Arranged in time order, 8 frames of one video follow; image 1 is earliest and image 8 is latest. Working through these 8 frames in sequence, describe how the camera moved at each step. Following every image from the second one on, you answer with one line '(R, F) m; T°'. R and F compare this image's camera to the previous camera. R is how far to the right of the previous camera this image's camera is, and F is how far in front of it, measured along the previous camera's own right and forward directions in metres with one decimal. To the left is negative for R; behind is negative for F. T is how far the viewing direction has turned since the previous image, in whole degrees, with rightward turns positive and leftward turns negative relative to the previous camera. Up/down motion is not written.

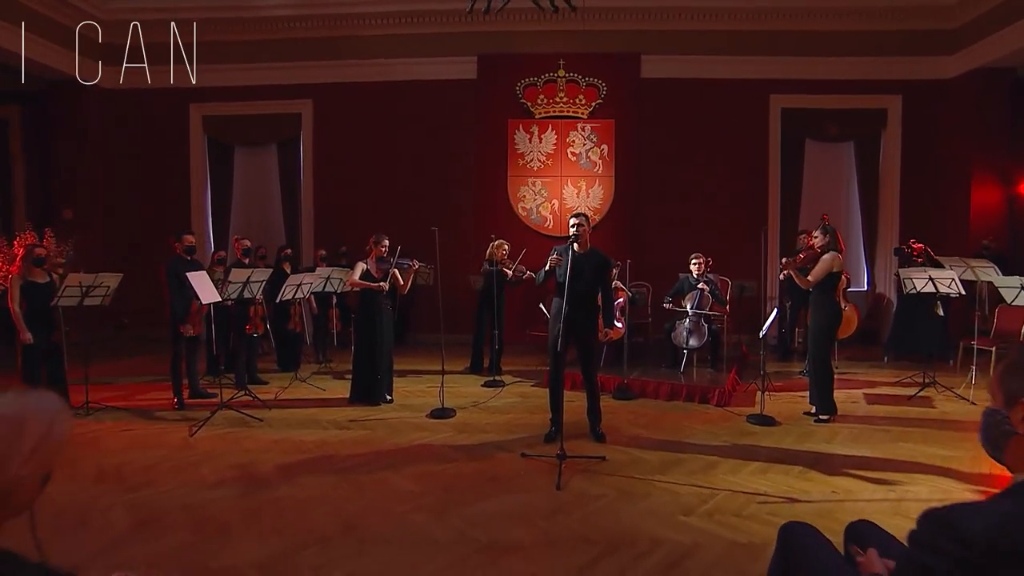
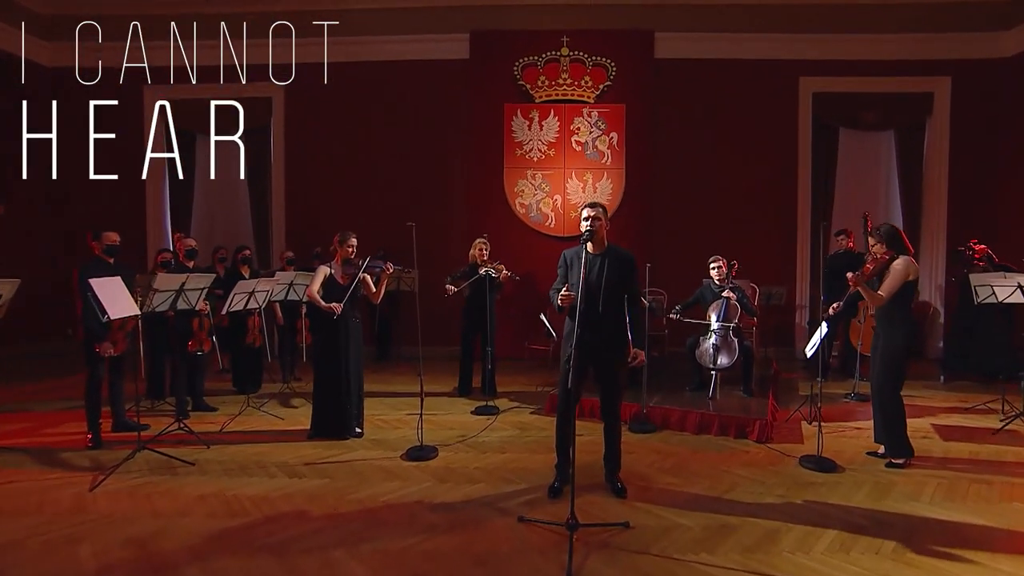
(0.0, +1.1) m; 0°
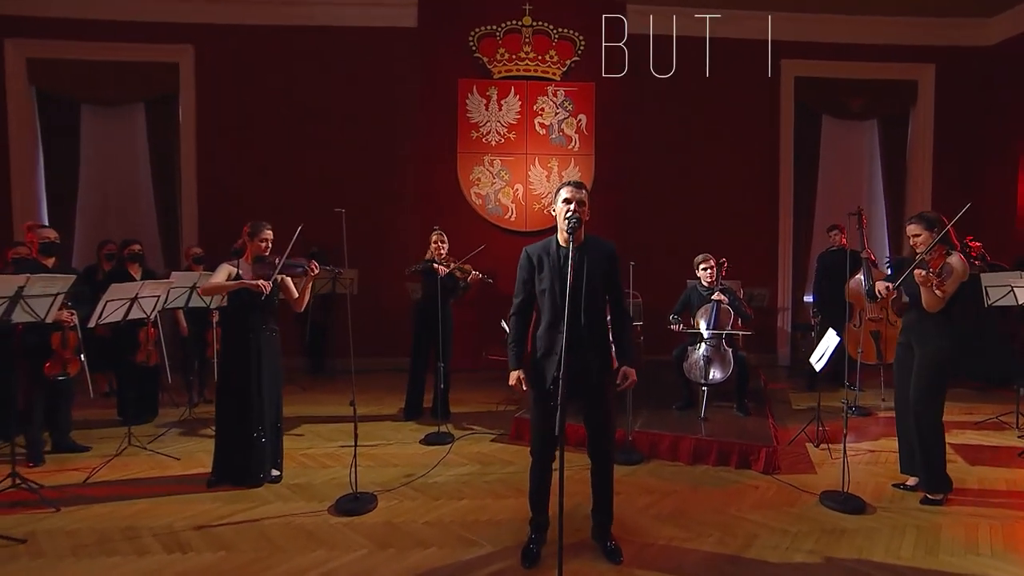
(-0.1, +1.0) m; +5°
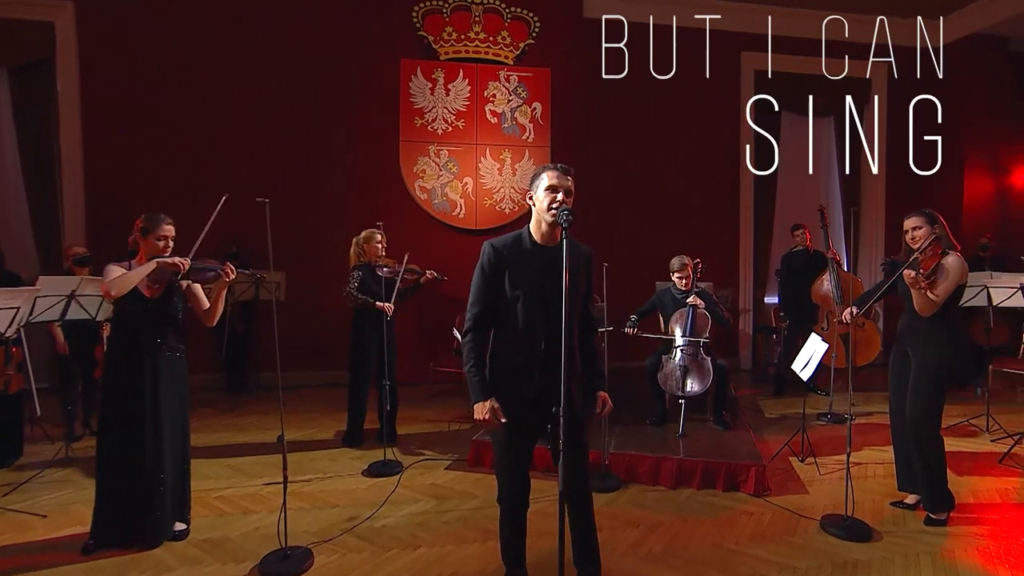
(-0.2, +0.6) m; +7°
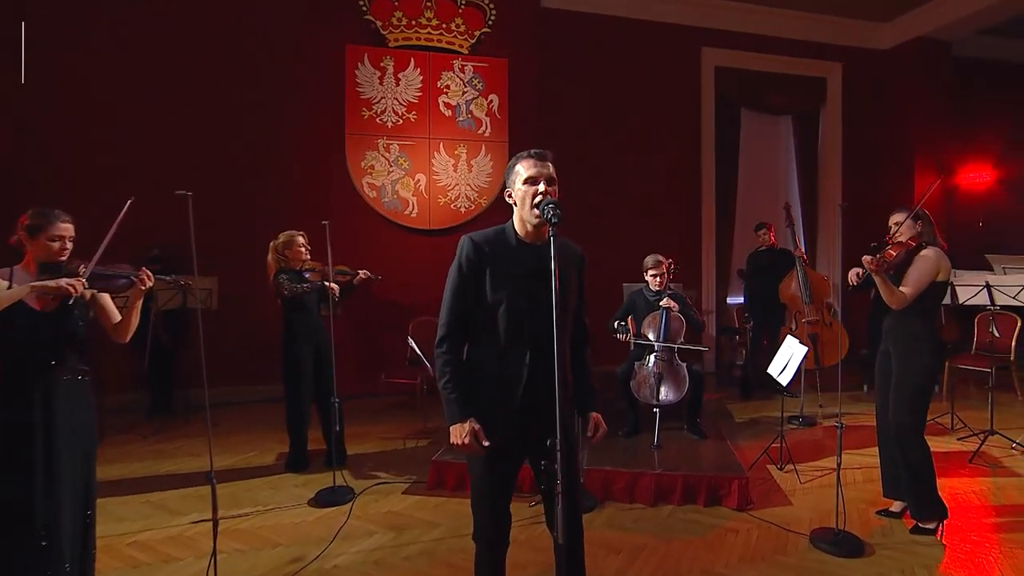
(-0.1, +0.4) m; +5°
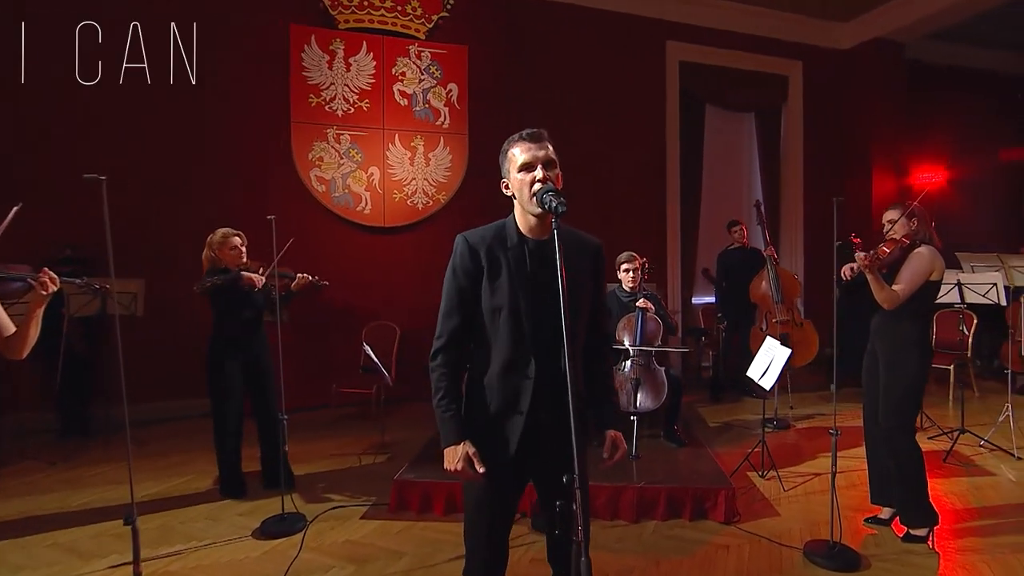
(-0.1, +0.3) m; +5°
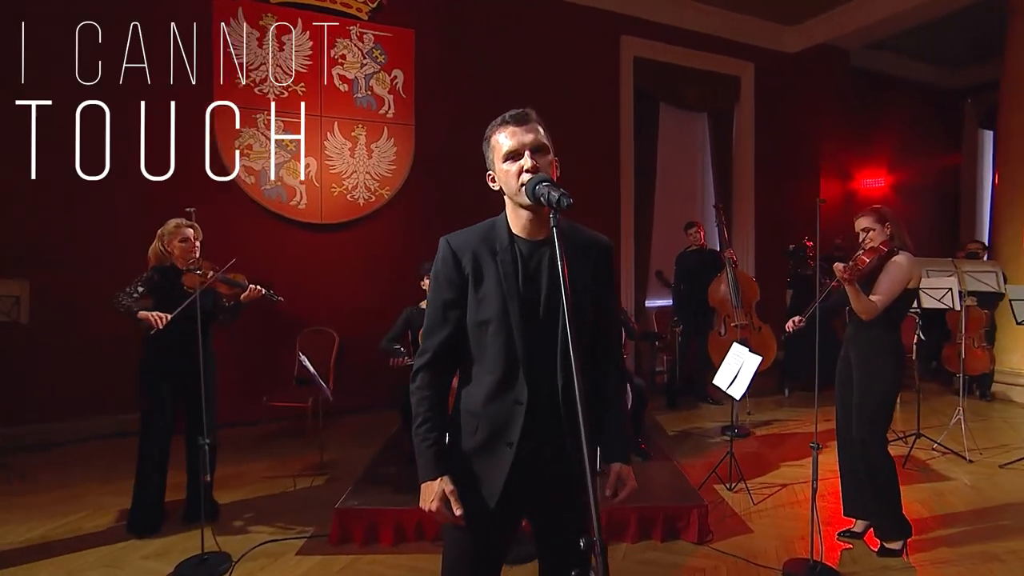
(-0.1, +0.3) m; +6°
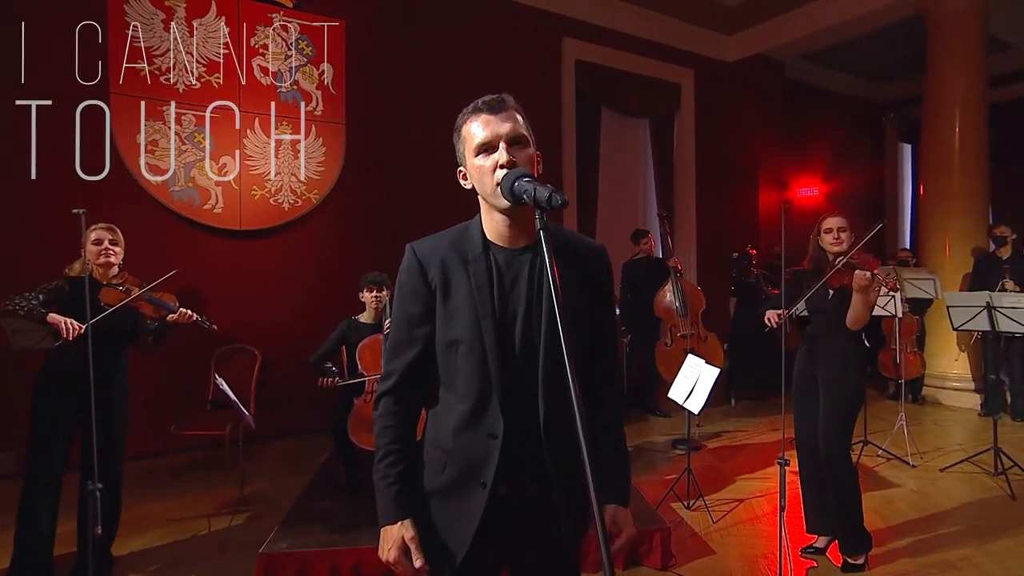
(-0.1, +0.3) m; +7°
